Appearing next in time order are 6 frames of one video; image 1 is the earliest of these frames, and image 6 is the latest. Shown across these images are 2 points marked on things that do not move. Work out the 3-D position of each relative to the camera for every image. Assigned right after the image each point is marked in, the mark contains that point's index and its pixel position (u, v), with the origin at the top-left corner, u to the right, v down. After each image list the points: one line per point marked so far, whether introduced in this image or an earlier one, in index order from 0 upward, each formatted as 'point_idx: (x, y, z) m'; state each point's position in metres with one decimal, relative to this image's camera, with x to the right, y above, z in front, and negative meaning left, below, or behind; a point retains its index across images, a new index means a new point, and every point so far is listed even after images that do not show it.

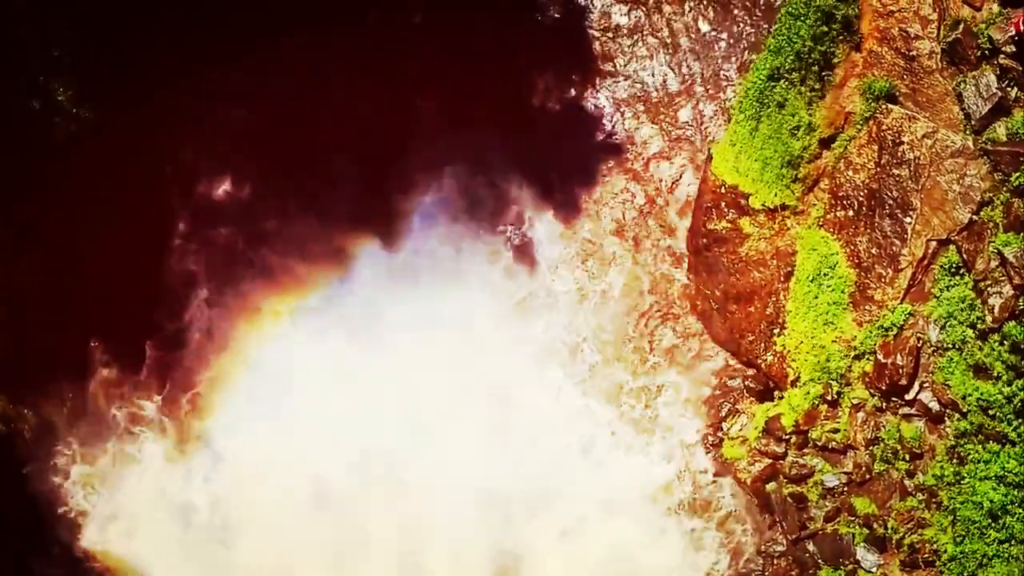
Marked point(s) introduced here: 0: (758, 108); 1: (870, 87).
0: (+2.7, +2.0, +10.5) m
1: (+3.7, +2.1, +9.9) m
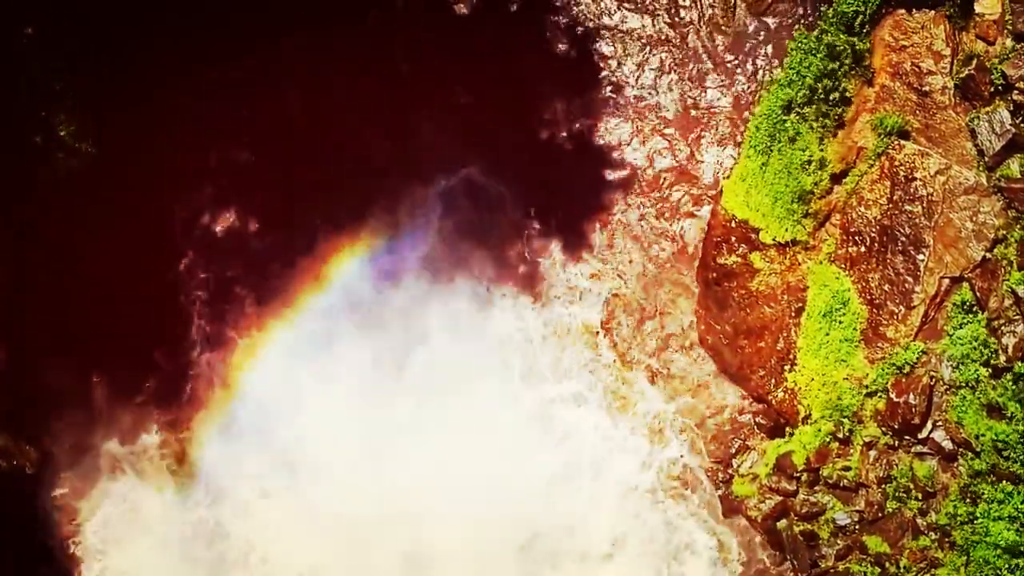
0: (+2.8, +1.6, +10.5) m
1: (+3.8, +1.7, +9.8) m
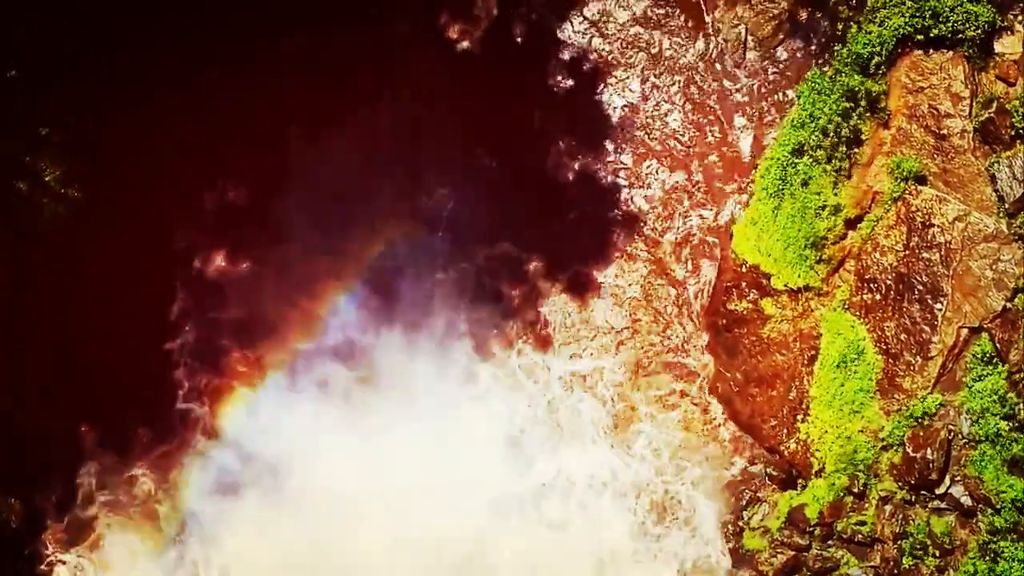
0: (+2.8, +1.1, +10.1) m
1: (+3.9, +1.2, +9.5) m
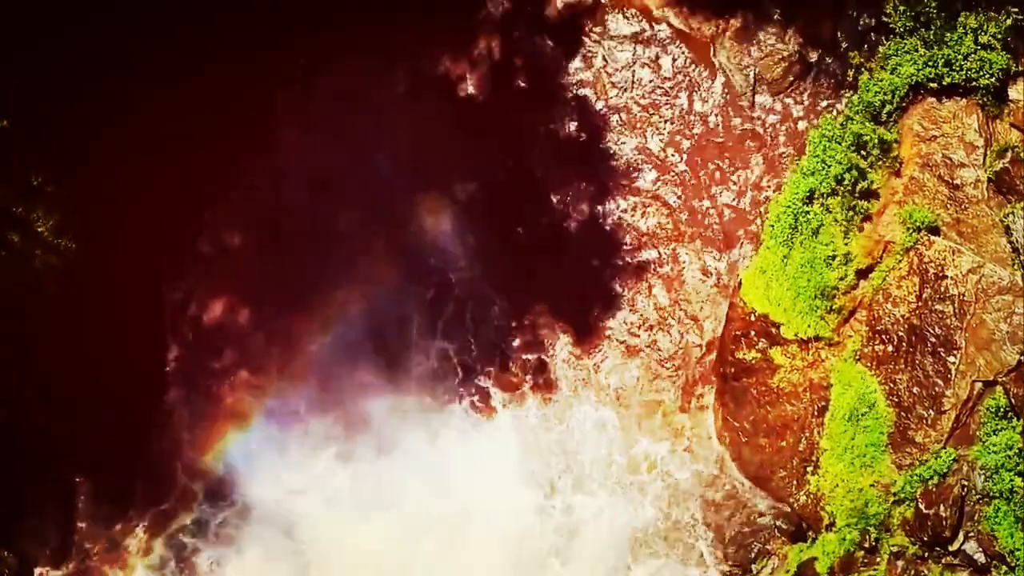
0: (+2.9, +0.6, +9.9) m
1: (+3.9, +0.7, +9.3) m
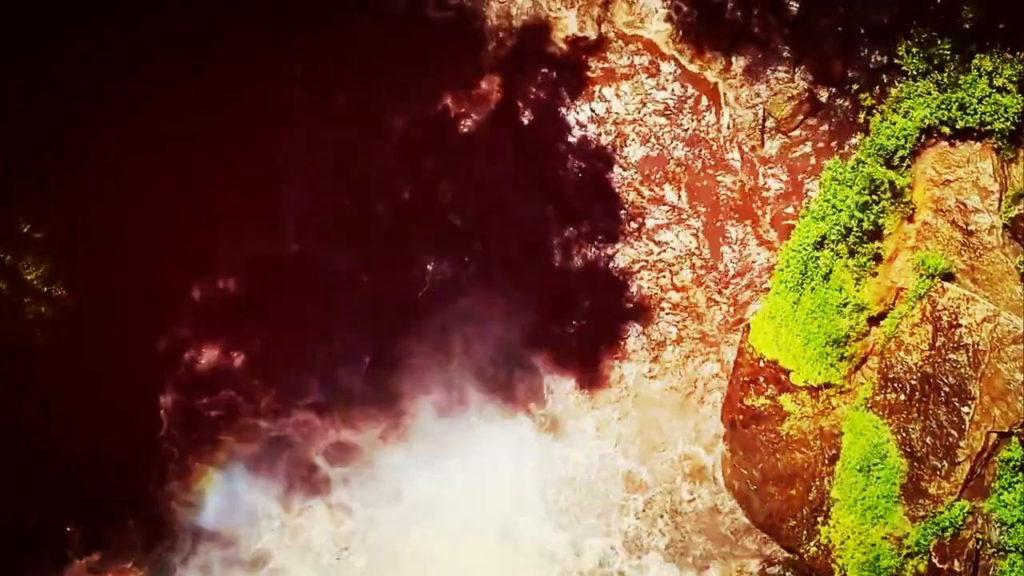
0: (+2.9, +0.1, +9.7) m
1: (+3.9, +0.2, +9.1) m
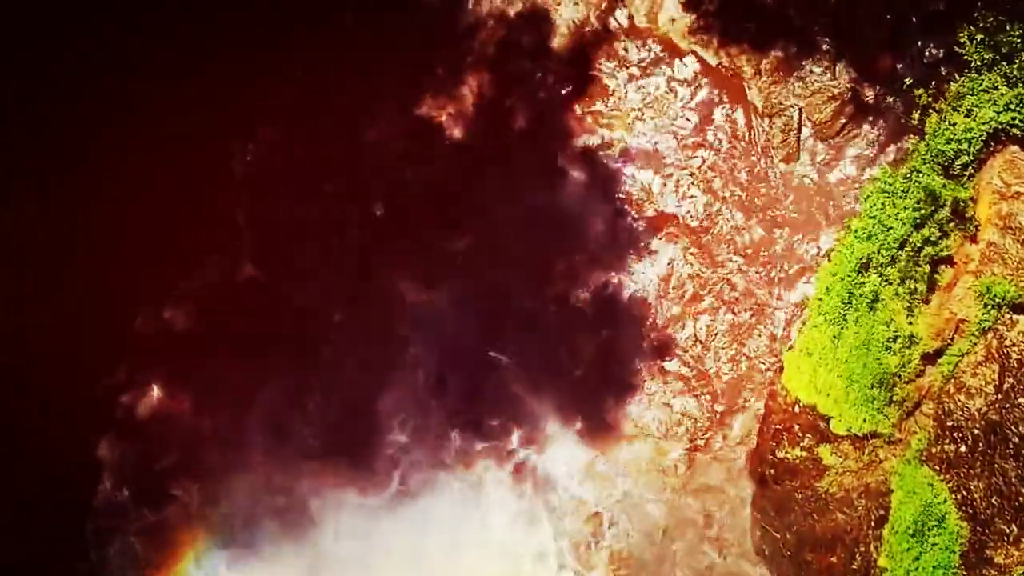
0: (+2.9, -0.2, +8.3) m
1: (+3.8, 0.0, +7.7) m
